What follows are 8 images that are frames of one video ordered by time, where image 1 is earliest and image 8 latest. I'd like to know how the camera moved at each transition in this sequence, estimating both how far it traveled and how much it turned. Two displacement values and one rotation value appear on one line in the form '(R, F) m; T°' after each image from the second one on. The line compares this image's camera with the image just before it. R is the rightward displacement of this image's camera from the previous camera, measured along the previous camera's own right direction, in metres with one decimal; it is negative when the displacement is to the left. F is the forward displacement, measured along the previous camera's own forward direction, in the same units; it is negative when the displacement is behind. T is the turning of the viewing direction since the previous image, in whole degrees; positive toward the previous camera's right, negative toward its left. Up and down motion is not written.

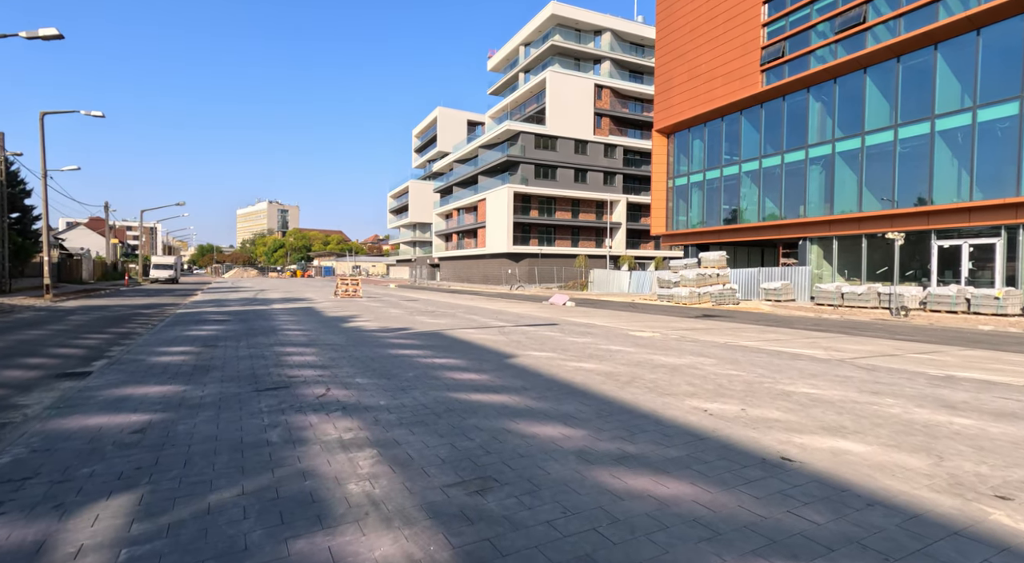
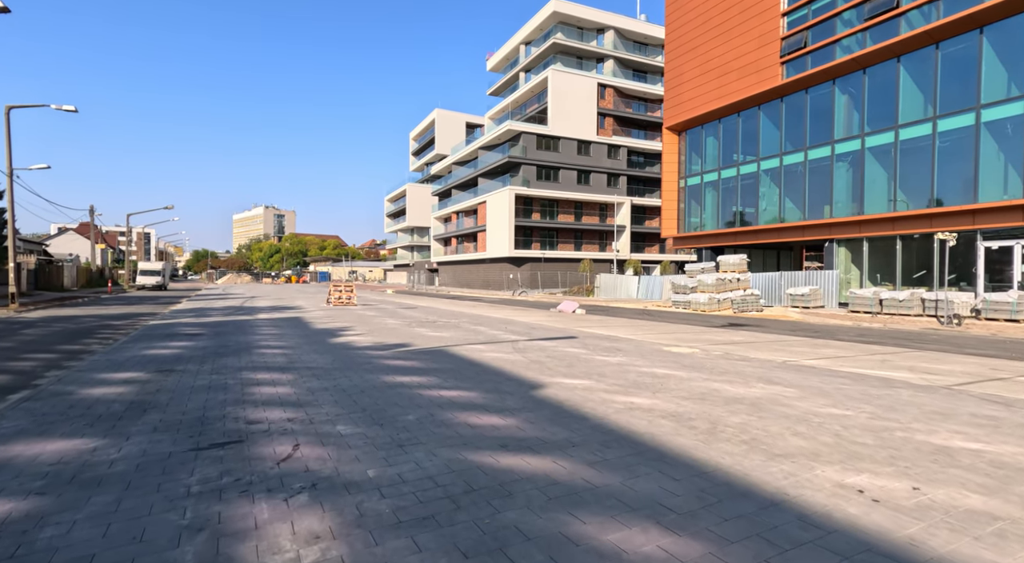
(-0.4, +1.8) m; 0°
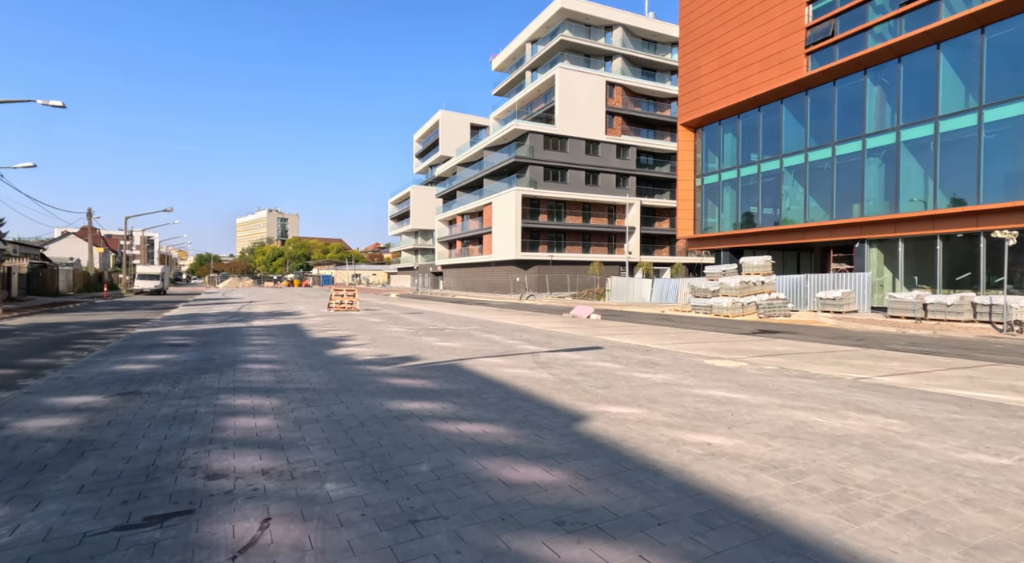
(-0.3, +1.3) m; 0°
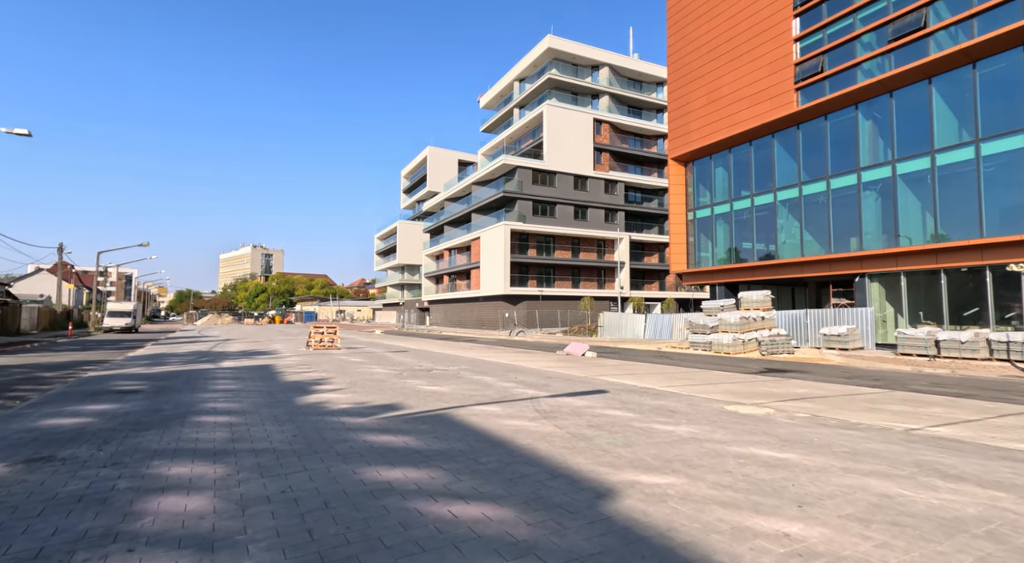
(-0.2, +1.1) m; +1°
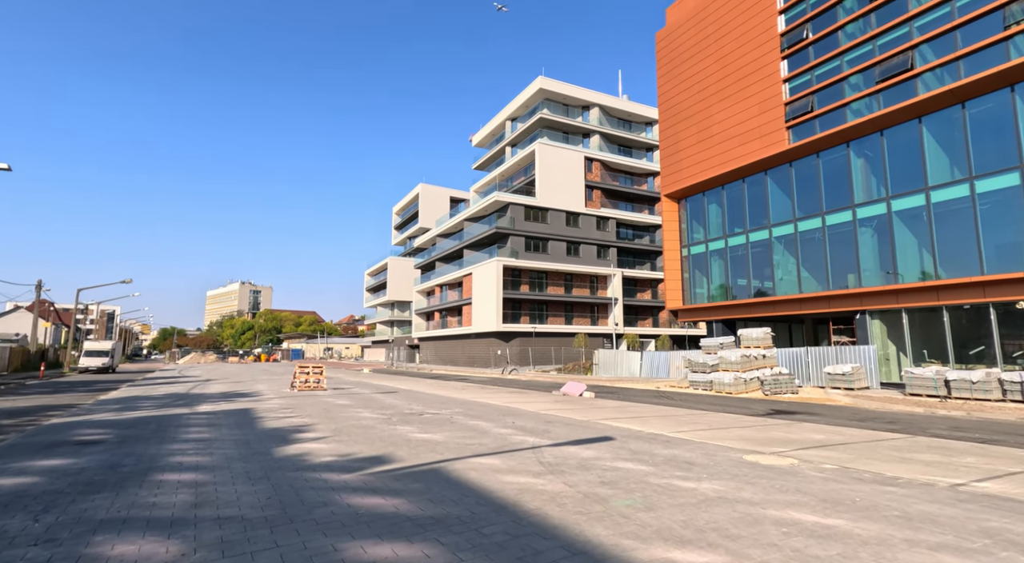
(-0.2, +0.6) m; +1°
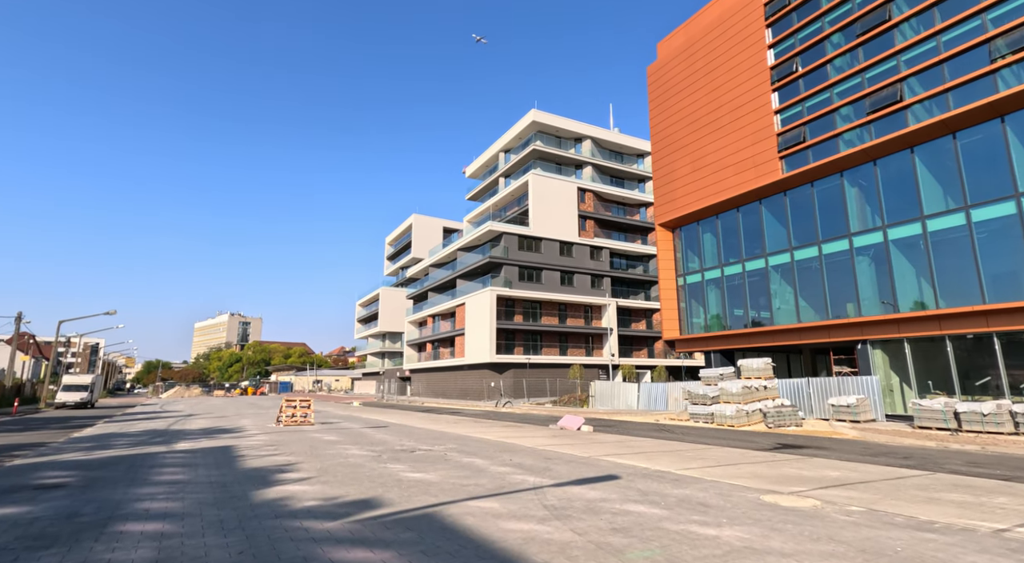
(-0.1, +0.5) m; +1°
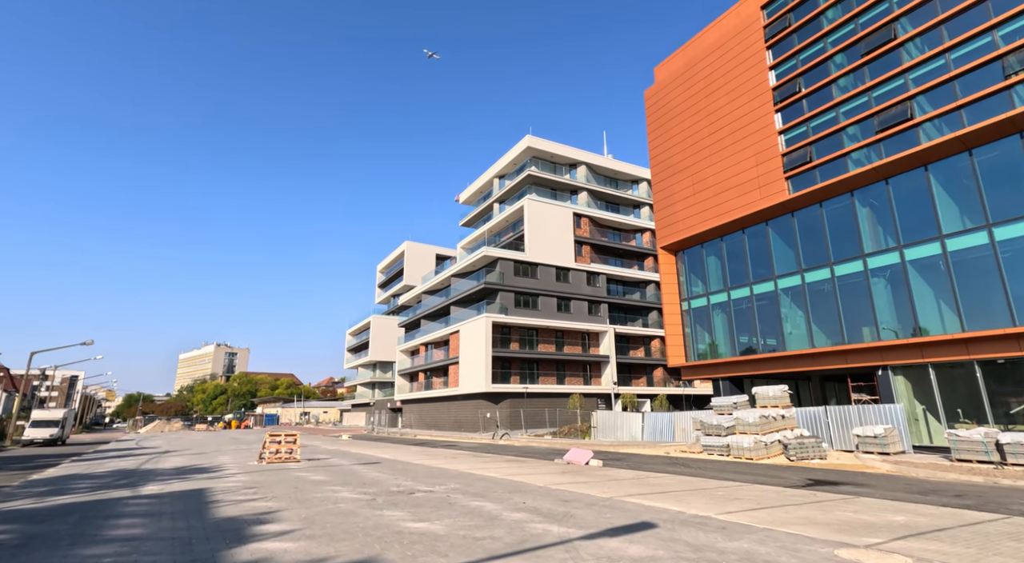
(-0.4, +1.2) m; +1°
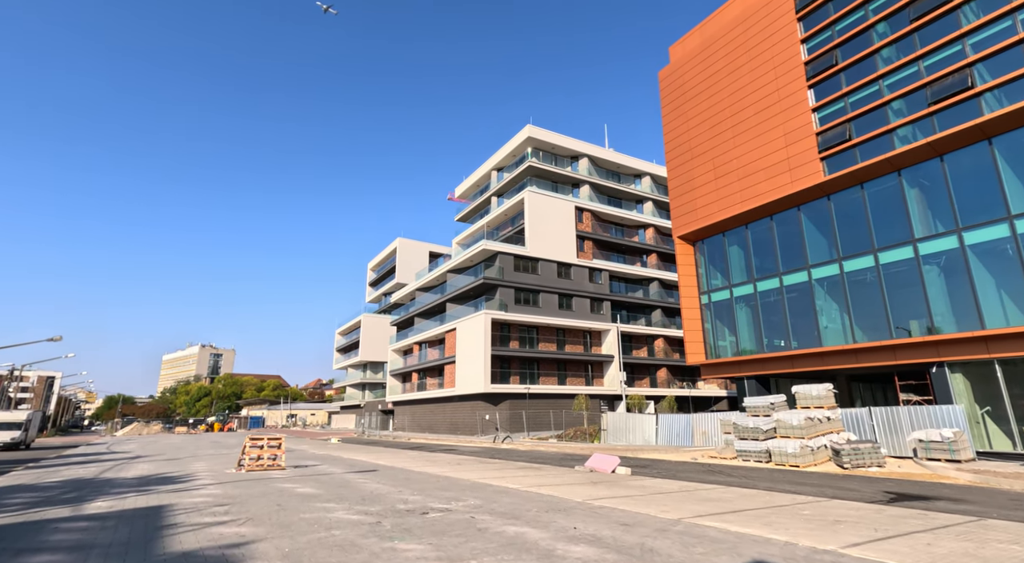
(-0.9, +2.3) m; +1°
